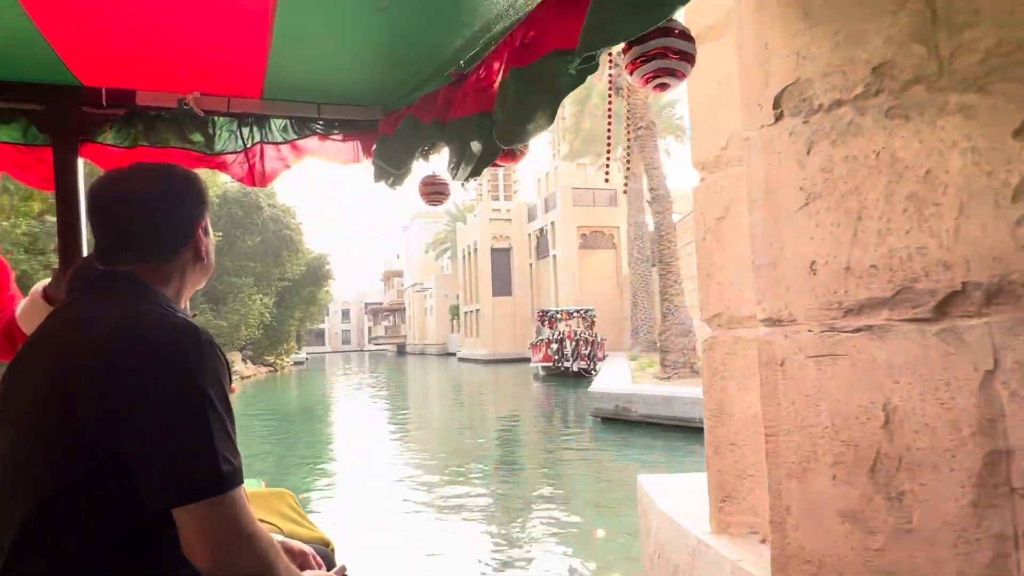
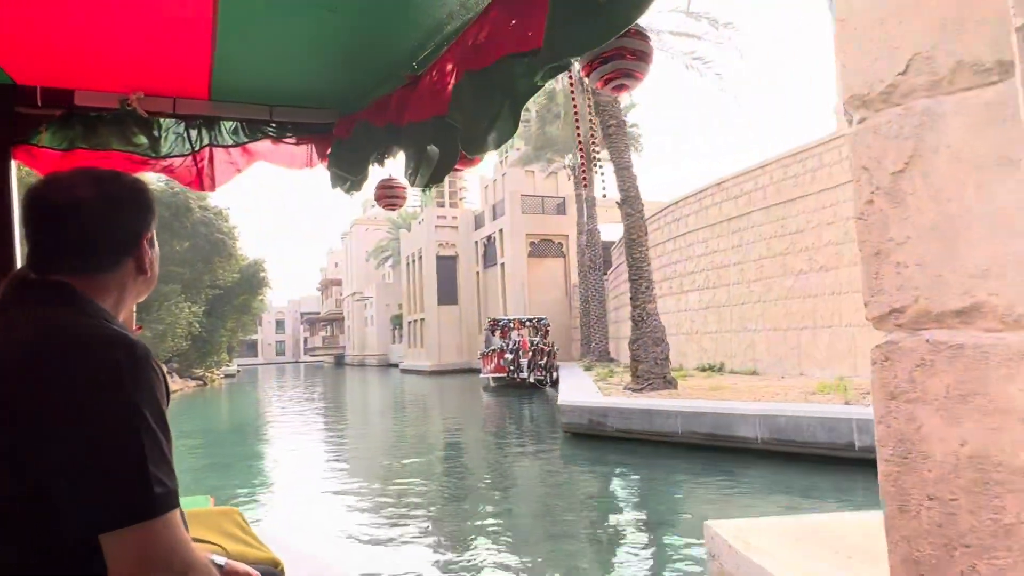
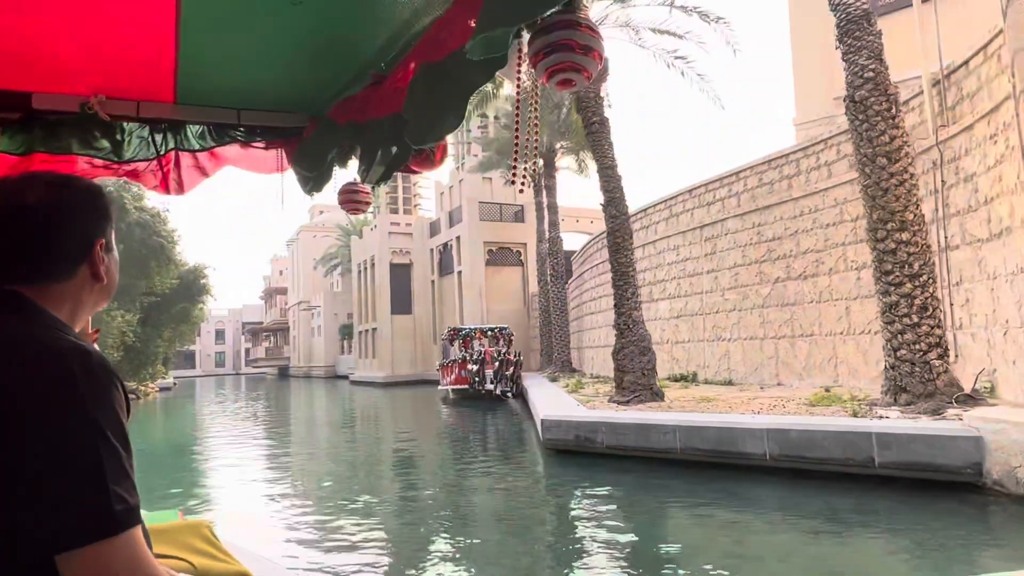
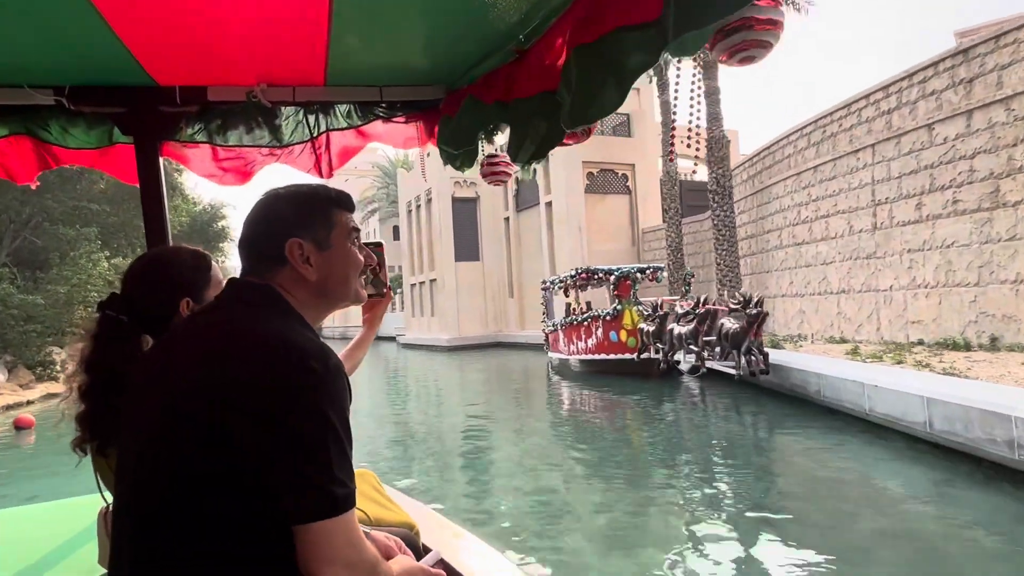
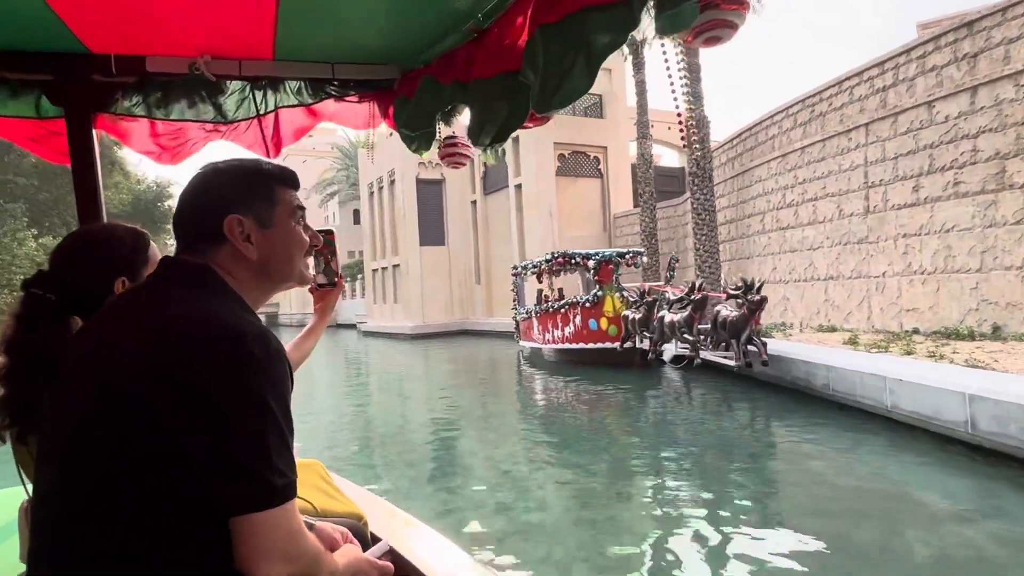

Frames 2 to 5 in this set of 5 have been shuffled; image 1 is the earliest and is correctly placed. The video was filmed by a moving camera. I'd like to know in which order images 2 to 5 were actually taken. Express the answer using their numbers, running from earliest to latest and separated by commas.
2, 3, 4, 5
